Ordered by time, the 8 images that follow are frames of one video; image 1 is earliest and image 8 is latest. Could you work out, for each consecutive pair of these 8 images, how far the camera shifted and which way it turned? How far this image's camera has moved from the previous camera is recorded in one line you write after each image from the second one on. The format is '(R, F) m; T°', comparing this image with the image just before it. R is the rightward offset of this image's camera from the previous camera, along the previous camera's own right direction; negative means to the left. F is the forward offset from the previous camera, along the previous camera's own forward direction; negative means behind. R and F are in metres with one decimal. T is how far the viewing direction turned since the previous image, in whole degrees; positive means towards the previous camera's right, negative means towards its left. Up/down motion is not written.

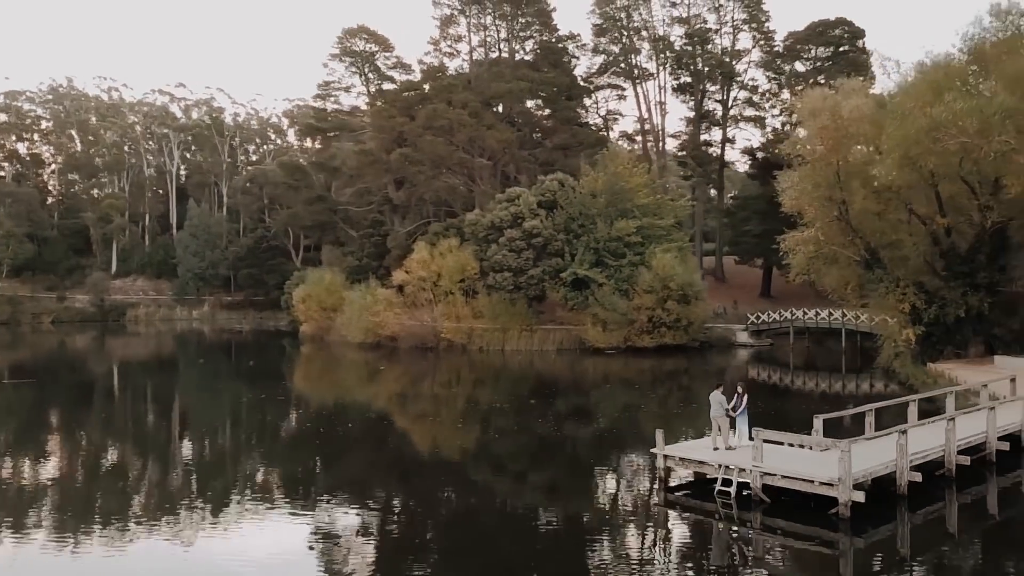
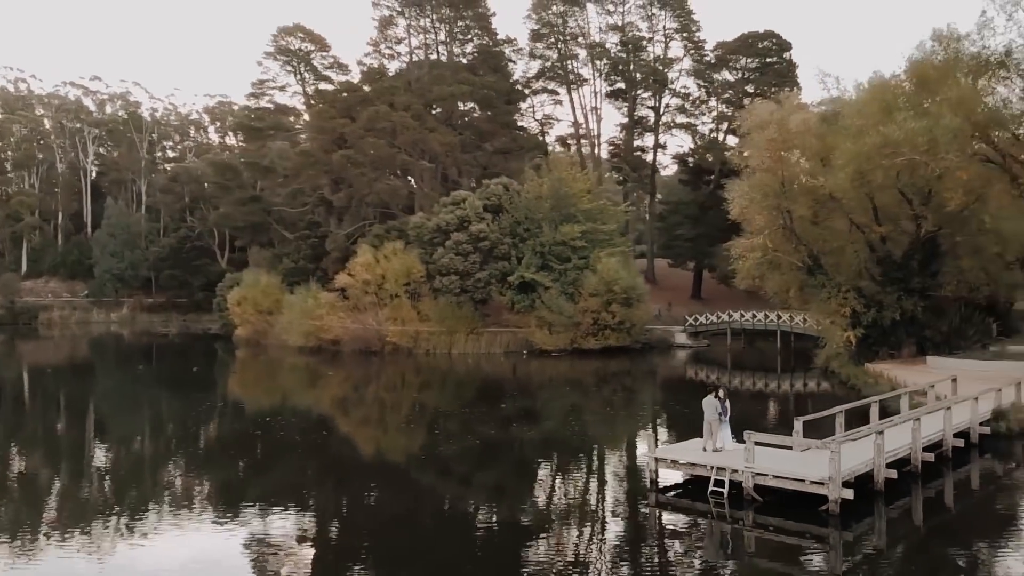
(-0.7, -0.1) m; +6°
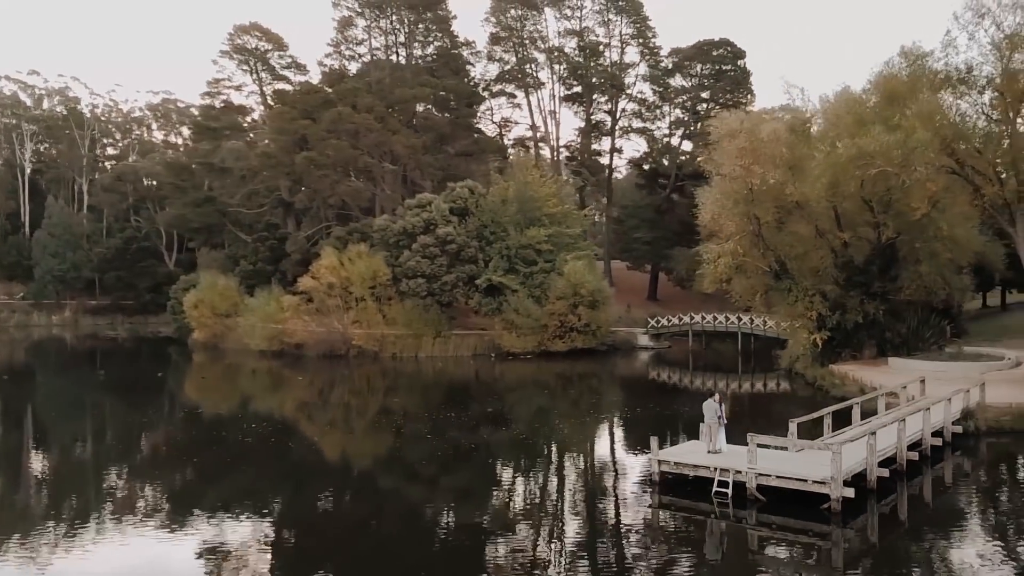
(-0.6, -0.1) m; +4°
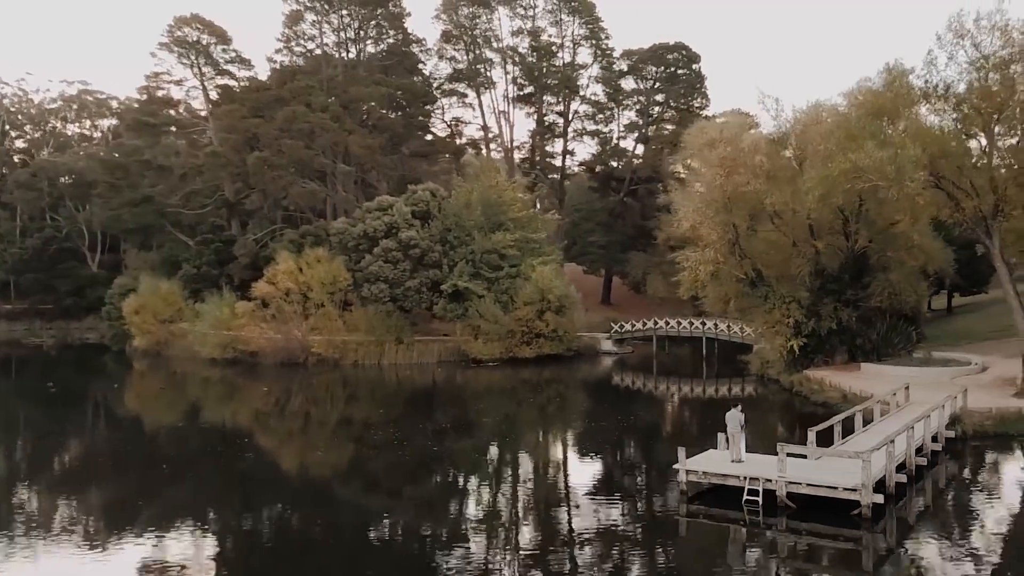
(-1.2, +0.3) m; +6°
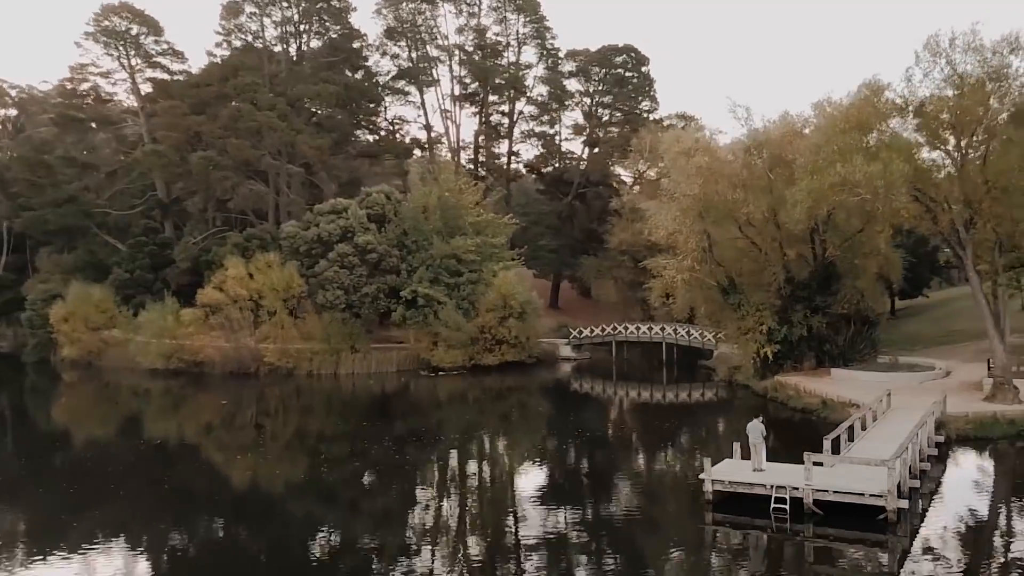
(-1.2, +0.3) m; +6°
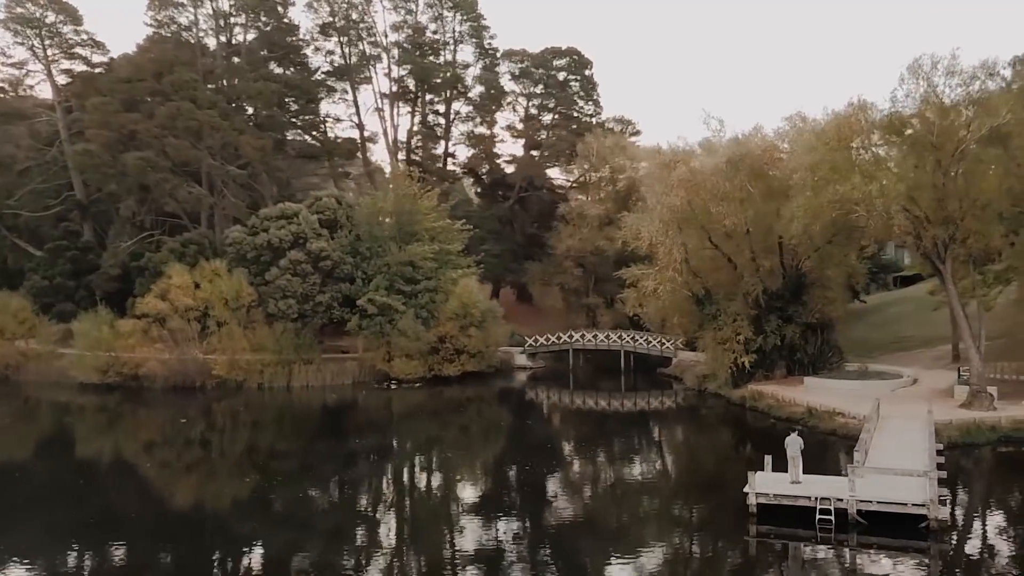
(-1.5, +0.5) m; +7°
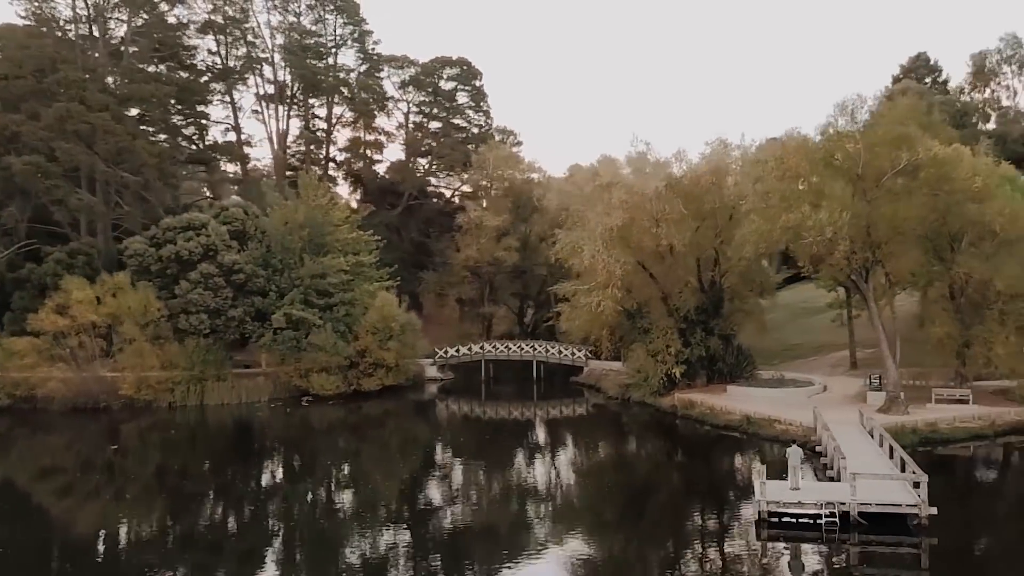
(-2.2, +0.1) m; +12°
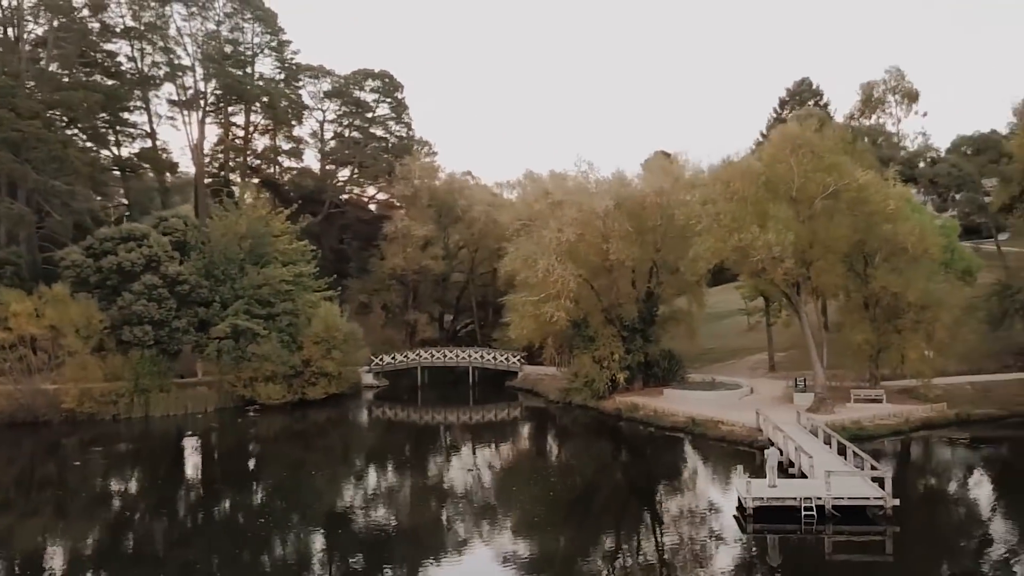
(-1.6, -0.5) m; +8°
